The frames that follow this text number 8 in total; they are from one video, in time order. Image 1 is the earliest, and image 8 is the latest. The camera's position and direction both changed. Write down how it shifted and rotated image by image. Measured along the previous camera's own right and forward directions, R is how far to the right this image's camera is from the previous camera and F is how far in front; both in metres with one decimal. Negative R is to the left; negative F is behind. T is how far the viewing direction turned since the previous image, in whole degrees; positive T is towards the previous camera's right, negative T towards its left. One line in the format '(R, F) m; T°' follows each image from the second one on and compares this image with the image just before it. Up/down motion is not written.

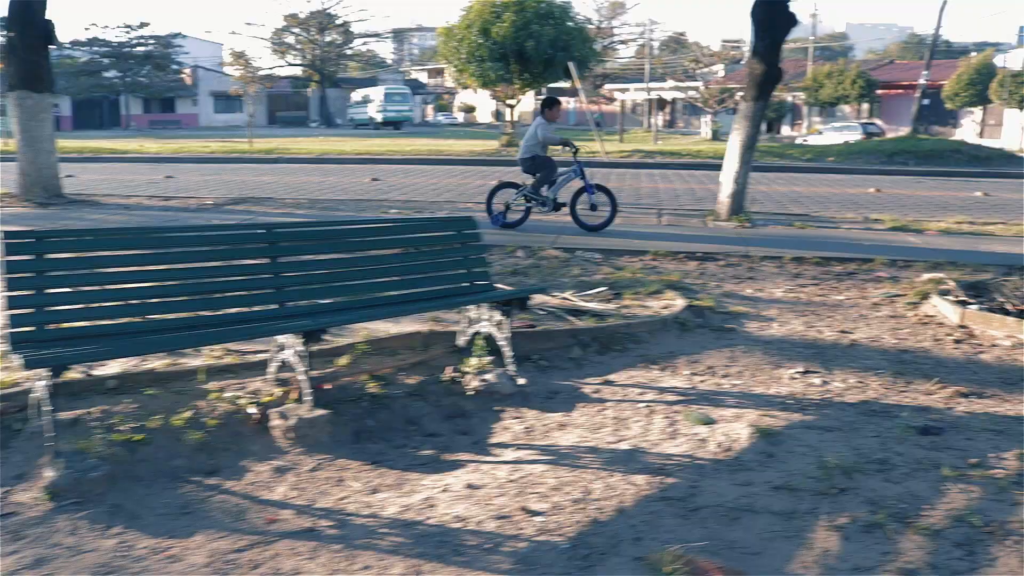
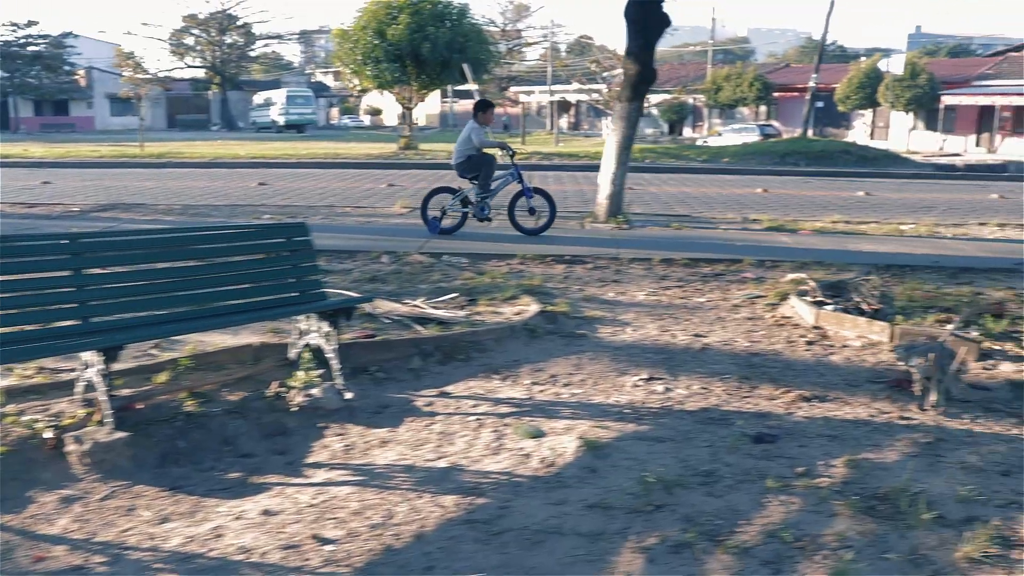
(+0.5, +0.3) m; +4°
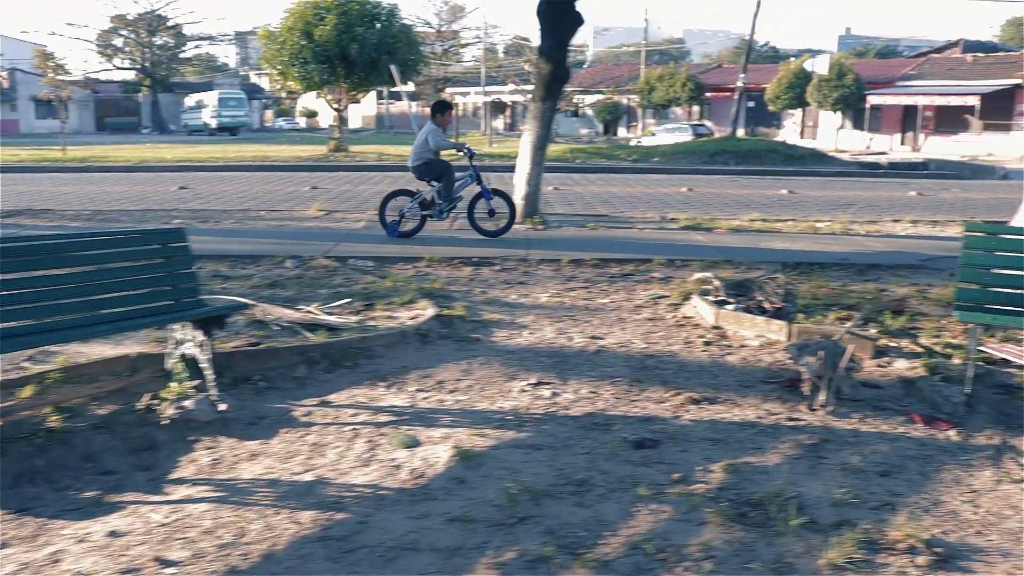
(+0.4, +0.2) m; +3°
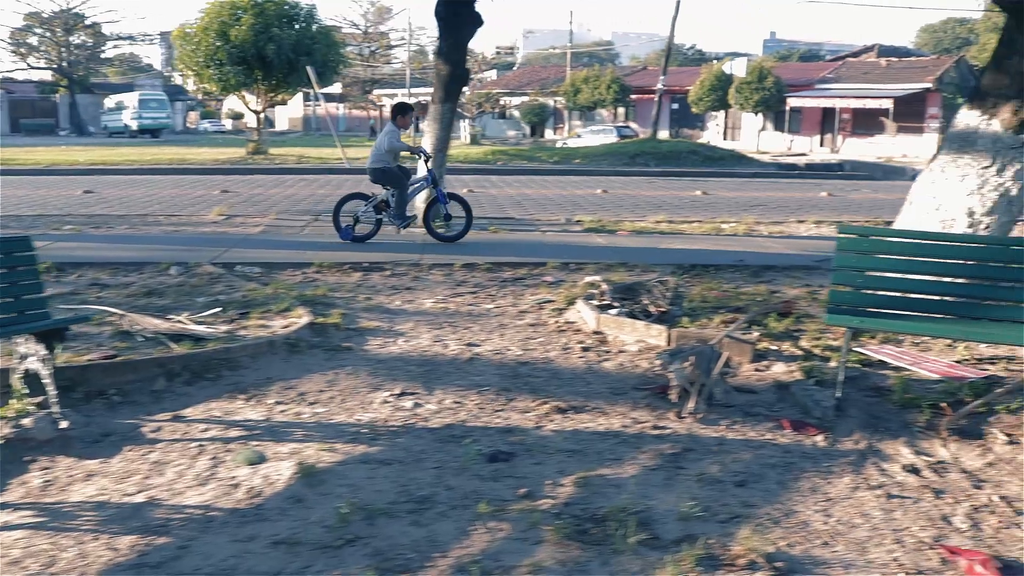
(+0.4, +0.2) m; +3°
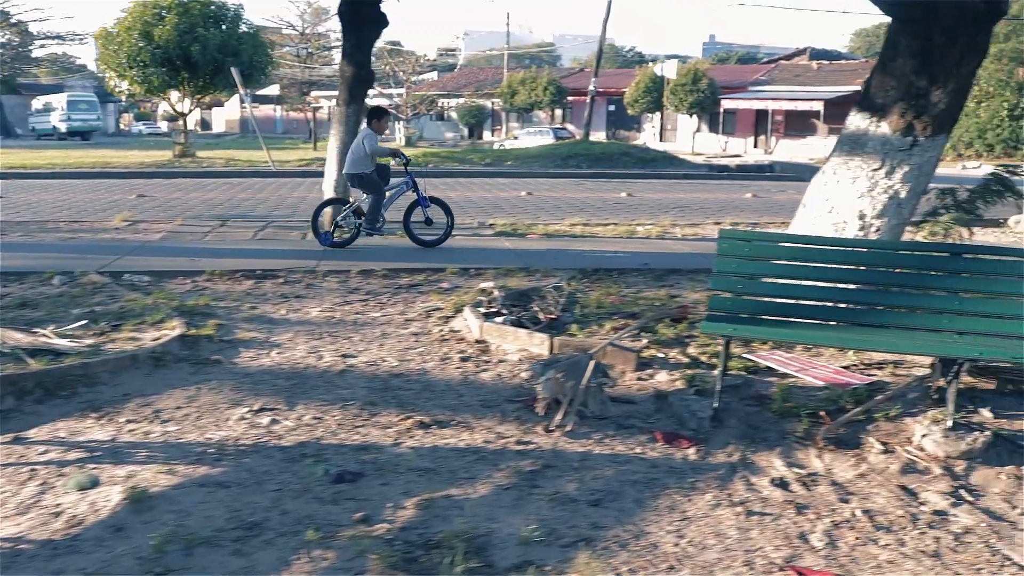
(+0.5, +0.2) m; +3°
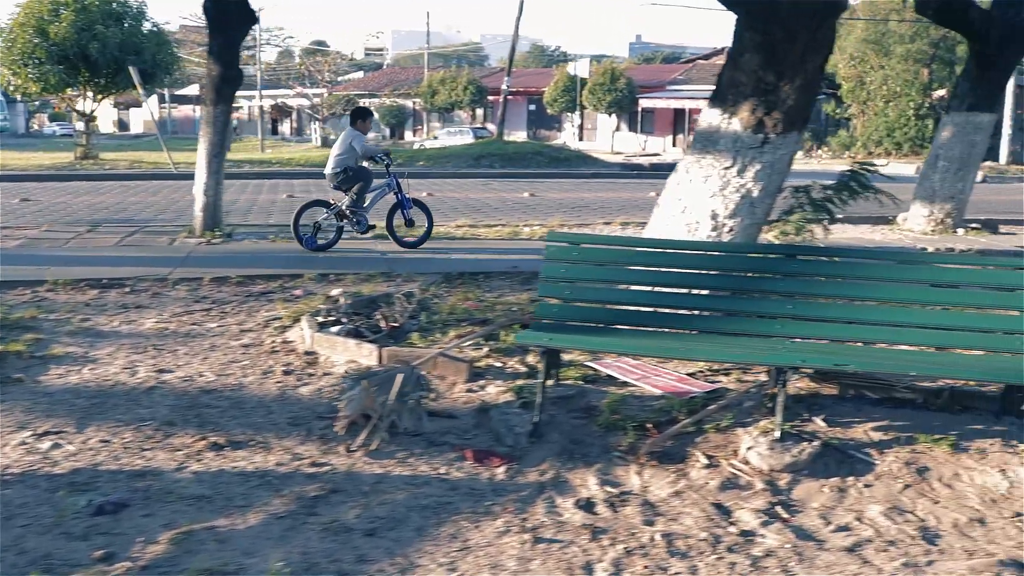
(+0.7, +0.3) m; +3°
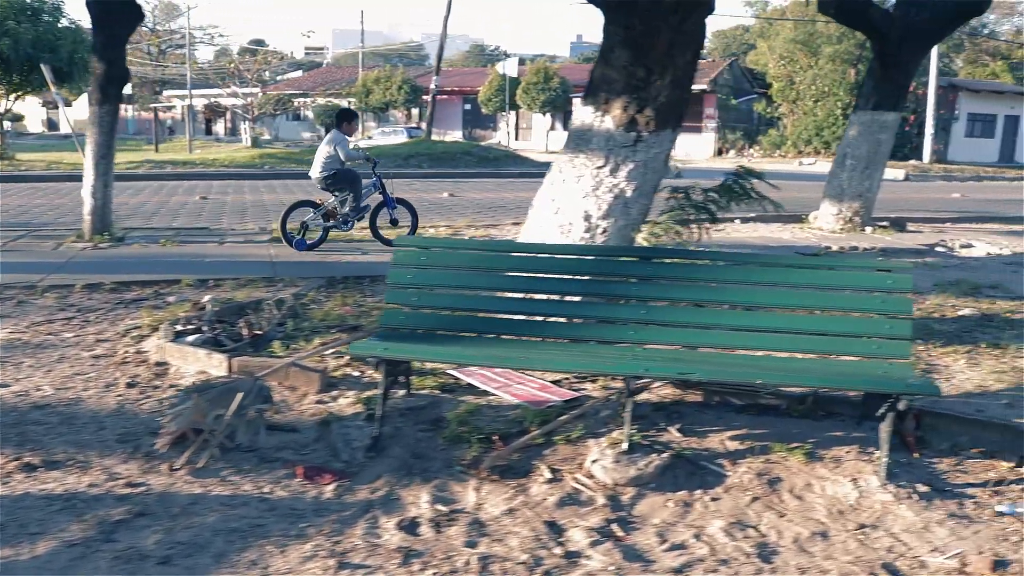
(+0.6, +0.2) m; +2°
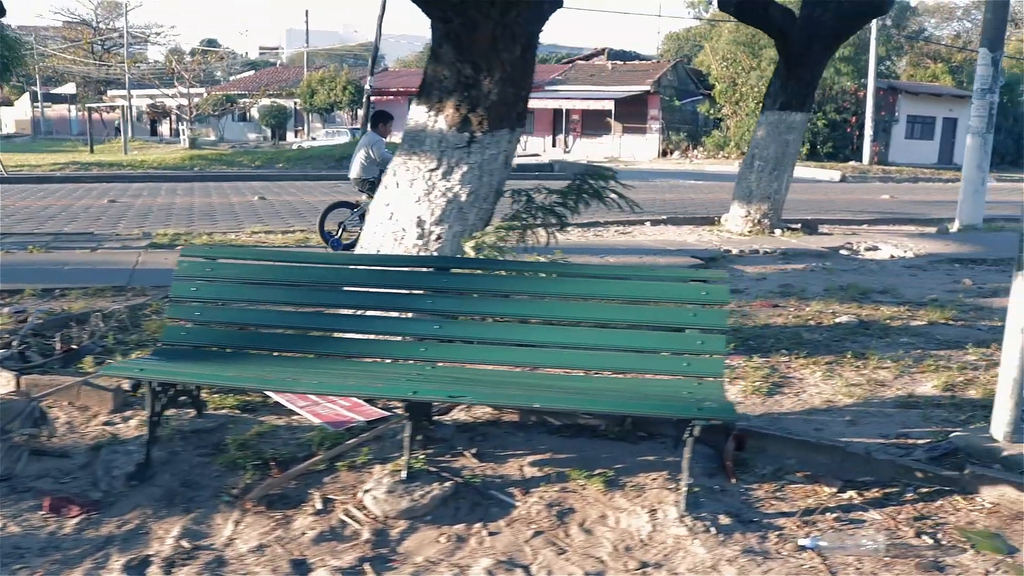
(+0.9, +0.4) m; +1°
